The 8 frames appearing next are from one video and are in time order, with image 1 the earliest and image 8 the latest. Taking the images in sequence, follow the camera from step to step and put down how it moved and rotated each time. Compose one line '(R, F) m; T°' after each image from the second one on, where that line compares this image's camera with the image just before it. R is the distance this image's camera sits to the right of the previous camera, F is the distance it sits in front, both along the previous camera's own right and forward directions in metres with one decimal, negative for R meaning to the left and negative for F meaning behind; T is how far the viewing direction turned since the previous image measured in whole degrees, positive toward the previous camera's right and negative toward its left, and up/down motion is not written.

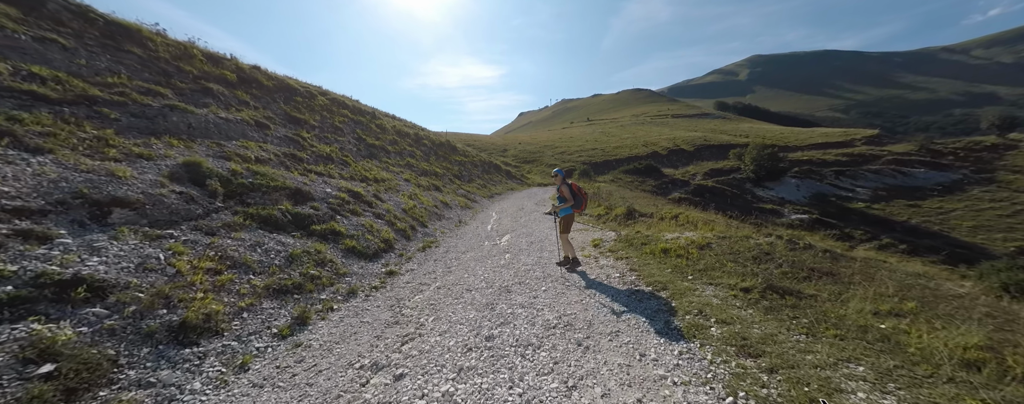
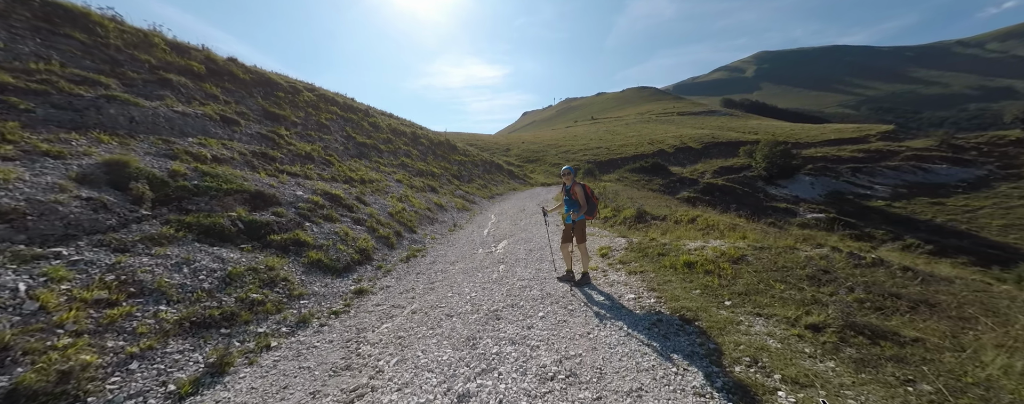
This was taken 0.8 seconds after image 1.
(+0.4, +2.1) m; -1°
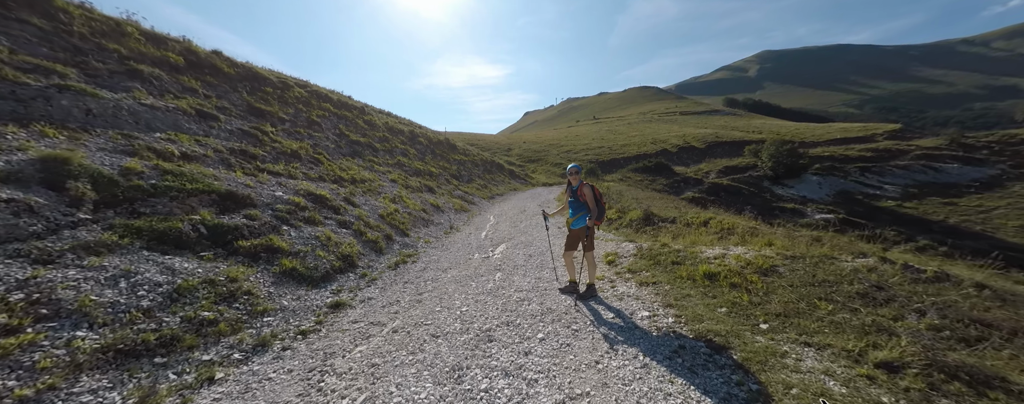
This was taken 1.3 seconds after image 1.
(+0.2, +1.3) m; 0°
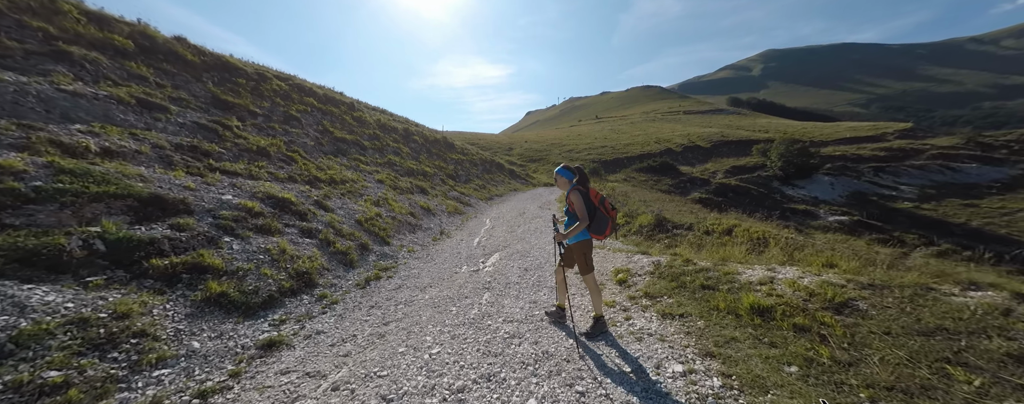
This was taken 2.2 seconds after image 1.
(+0.4, +2.2) m; 0°
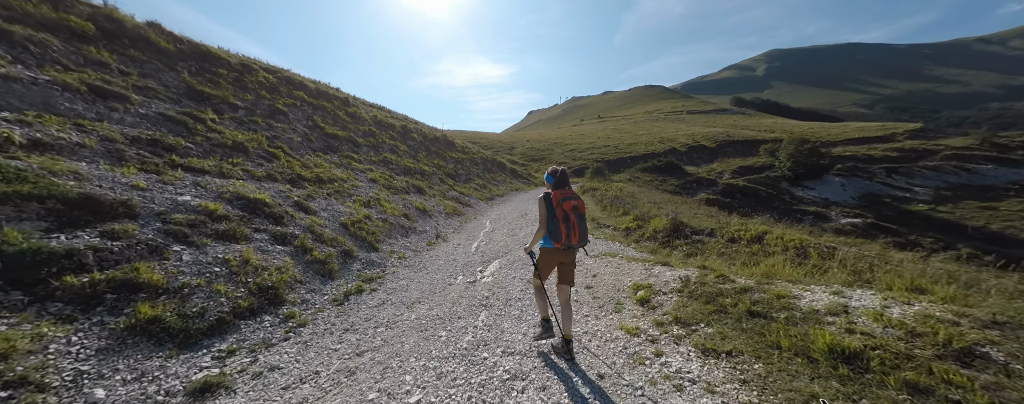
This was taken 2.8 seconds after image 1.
(0.0, +1.6) m; 0°
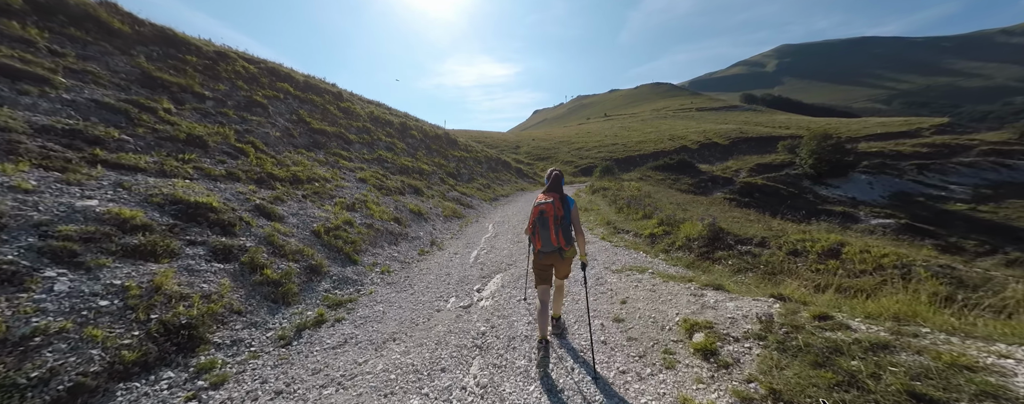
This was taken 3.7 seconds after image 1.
(0.0, +2.6) m; -1°
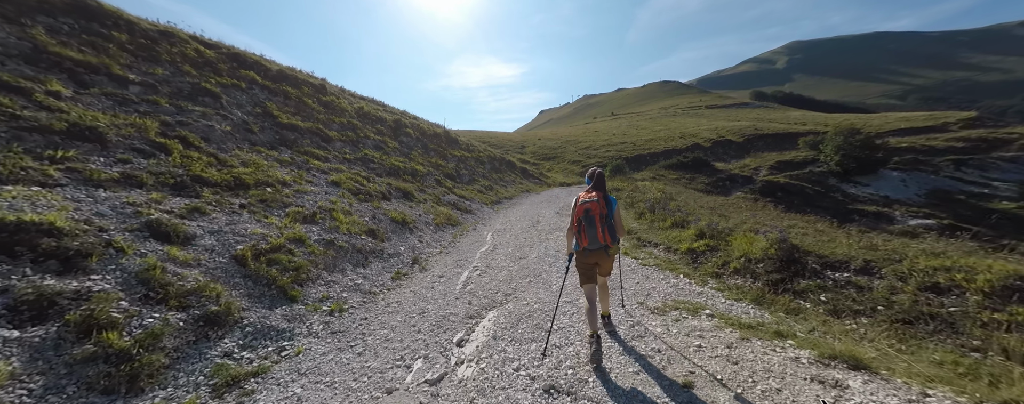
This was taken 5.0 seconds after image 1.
(+0.2, +3.6) m; -1°
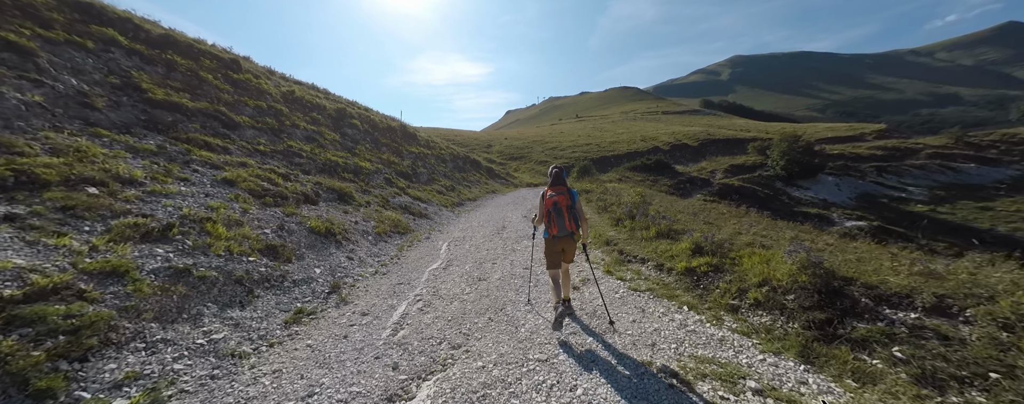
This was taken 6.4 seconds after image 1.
(+0.4, +3.5) m; +7°
